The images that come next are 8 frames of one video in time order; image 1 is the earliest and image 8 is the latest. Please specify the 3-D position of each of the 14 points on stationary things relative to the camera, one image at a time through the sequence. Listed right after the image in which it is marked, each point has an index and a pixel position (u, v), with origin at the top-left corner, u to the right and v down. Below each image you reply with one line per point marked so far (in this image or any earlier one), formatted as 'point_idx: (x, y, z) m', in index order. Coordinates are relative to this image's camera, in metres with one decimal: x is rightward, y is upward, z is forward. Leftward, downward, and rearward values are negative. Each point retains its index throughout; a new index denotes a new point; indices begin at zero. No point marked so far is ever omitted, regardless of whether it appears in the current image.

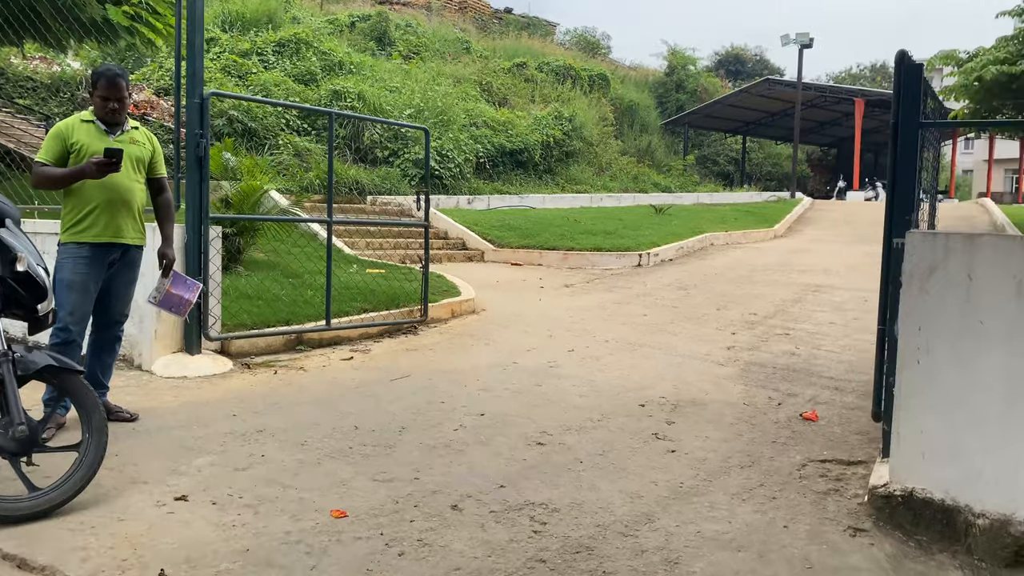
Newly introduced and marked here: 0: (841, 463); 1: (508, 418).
0: (+1.7, -0.9, +4.4) m
1: (0.0, -0.8, +5.0) m
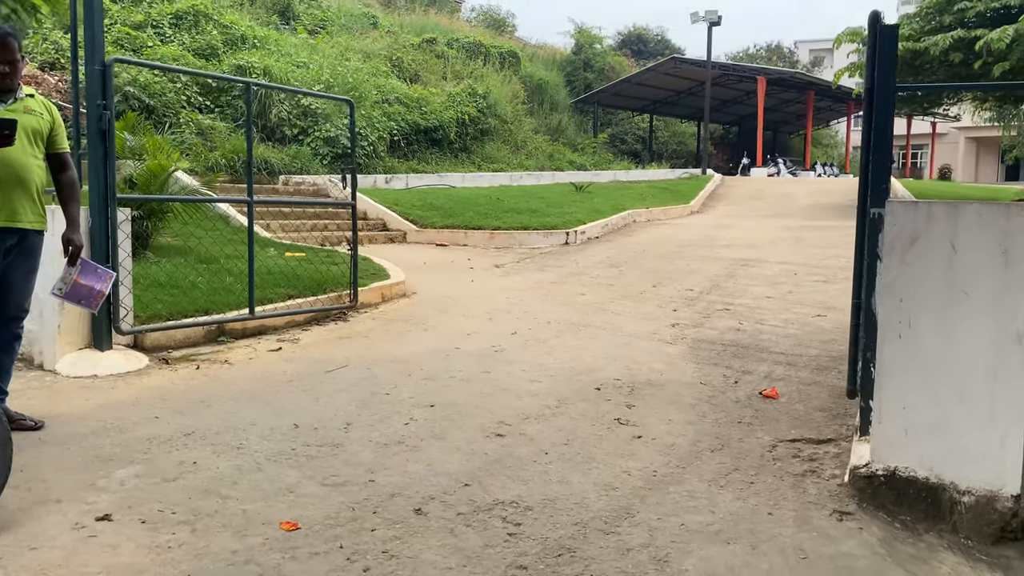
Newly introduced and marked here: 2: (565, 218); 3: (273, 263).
0: (+1.5, -0.8, +4.3) m
1: (-0.3, -0.7, +4.7) m
2: (+0.8, +1.1, +12.9) m
3: (-2.3, +0.2, +8.0) m
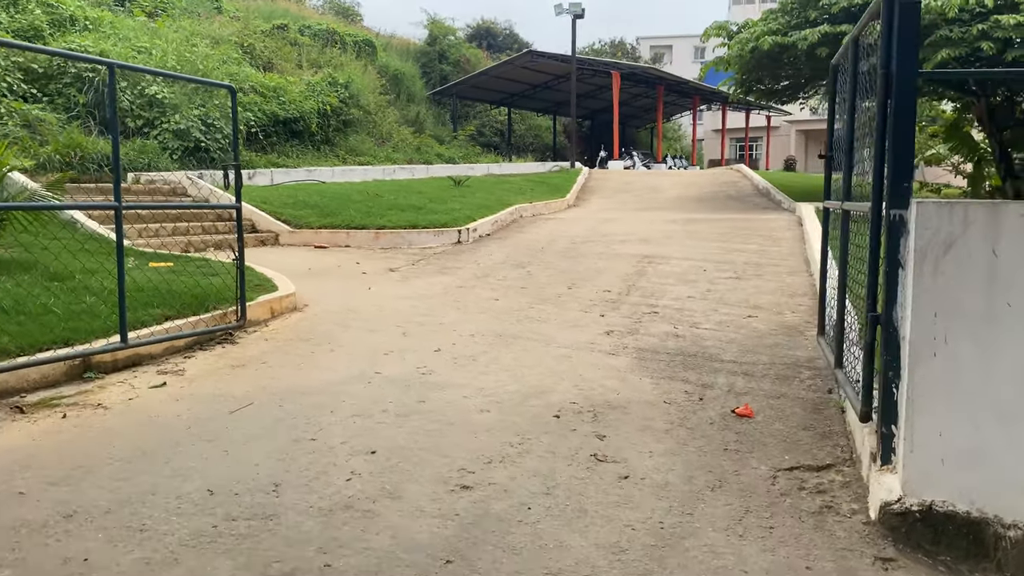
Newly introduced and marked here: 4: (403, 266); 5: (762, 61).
0: (+1.4, -0.8, +3.8) m
1: (-0.5, -0.8, +3.9) m
2: (-0.8, +1.1, +12.2) m
3: (-3.0, +0.1, +6.9) m
4: (-1.2, +0.2, +9.4) m
5: (+4.8, +4.4, +16.5) m
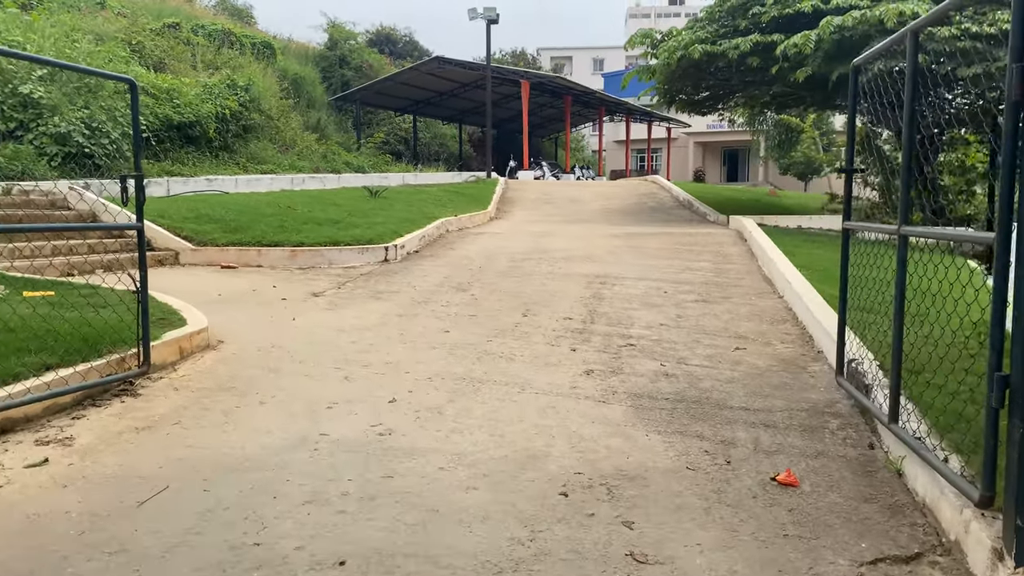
0: (+1.4, -1.0, +3.1) m
1: (-0.4, -1.0, +2.9) m
2: (-1.8, +0.8, +11.2) m
3: (-3.3, -0.2, +5.6) m
4: (-1.8, 0.0, +8.3) m
5: (+3.3, +4.1, +16.1) m
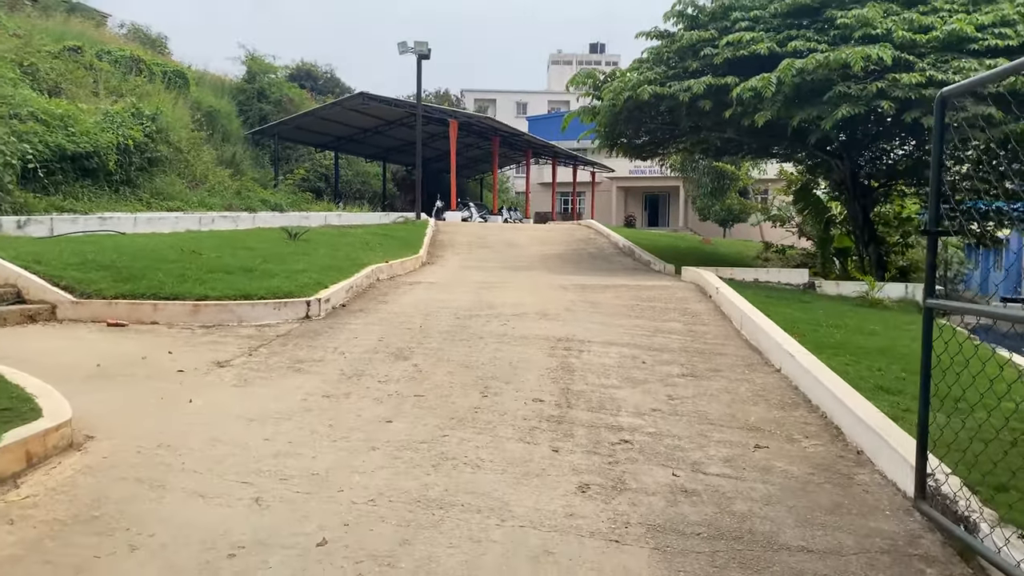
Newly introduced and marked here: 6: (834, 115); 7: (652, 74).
0: (+1.5, -1.3, +1.9) m
1: (-0.3, -1.3, +1.6) m
2: (-2.4, +0.1, +9.7) m
3: (-3.4, -0.6, +3.9) m
4: (-2.2, -0.6, +6.8) m
5: (+2.2, +3.2, +15.3) m
6: (+4.4, +2.3, +11.5) m
7: (+2.4, +3.6, +14.3) m
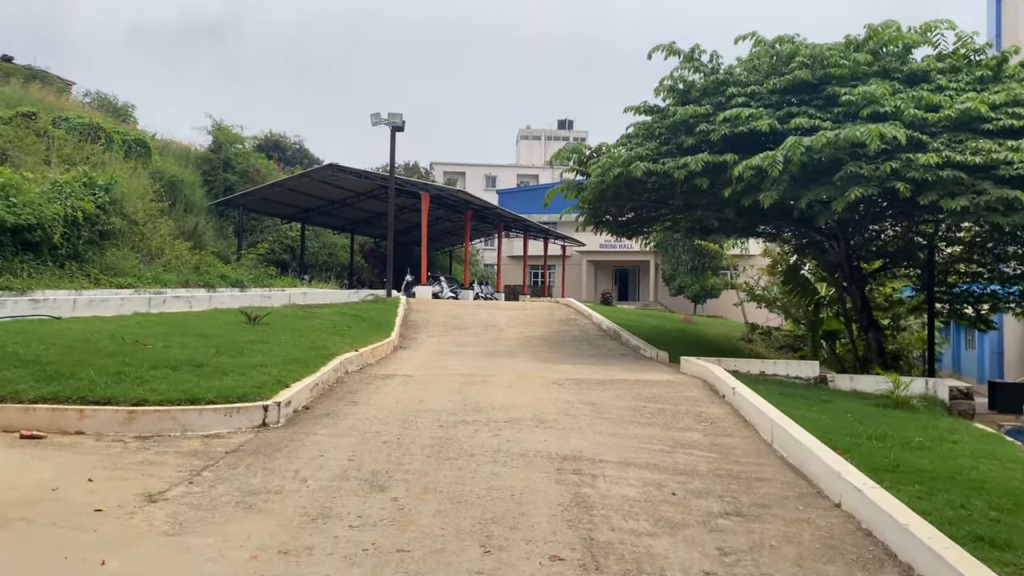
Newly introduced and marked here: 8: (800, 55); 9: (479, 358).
0: (+1.7, -1.7, +0.7) m
1: (-0.1, -1.6, +0.3) m
2: (-2.5, -0.9, +8.4) m
3: (-3.3, -1.0, +2.6) m
4: (-2.2, -1.3, +5.5) m
5: (+1.8, +1.7, +14.4) m
6: (+4.2, +1.2, +10.7) m
7: (+2.1, +2.2, +13.5) m
8: (+4.5, +3.6, +13.3) m
9: (-0.5, -1.1, +13.7) m
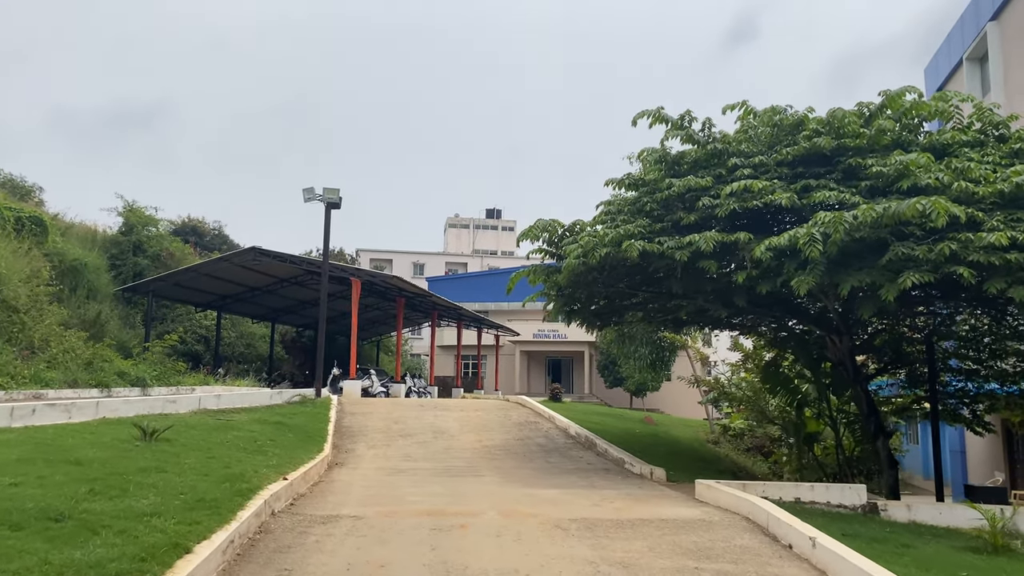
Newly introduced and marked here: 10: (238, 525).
0: (+2.4, -1.7, -1.7) m
1: (+0.7, -1.5, -2.2) m
2: (-2.5, -1.7, +5.7) m
3: (-2.7, -1.2, -0.1) m
4: (-1.9, -1.8, +2.8) m
5: (+1.3, +0.2, +12.3) m
6: (+4.0, +0.1, +8.8) m
7: (+1.7, +0.8, +11.5) m
8: (+4.1, +2.3, +11.6) m
9: (-1.0, -2.5, +11.1) m
10: (-2.1, -1.8, +6.5) m
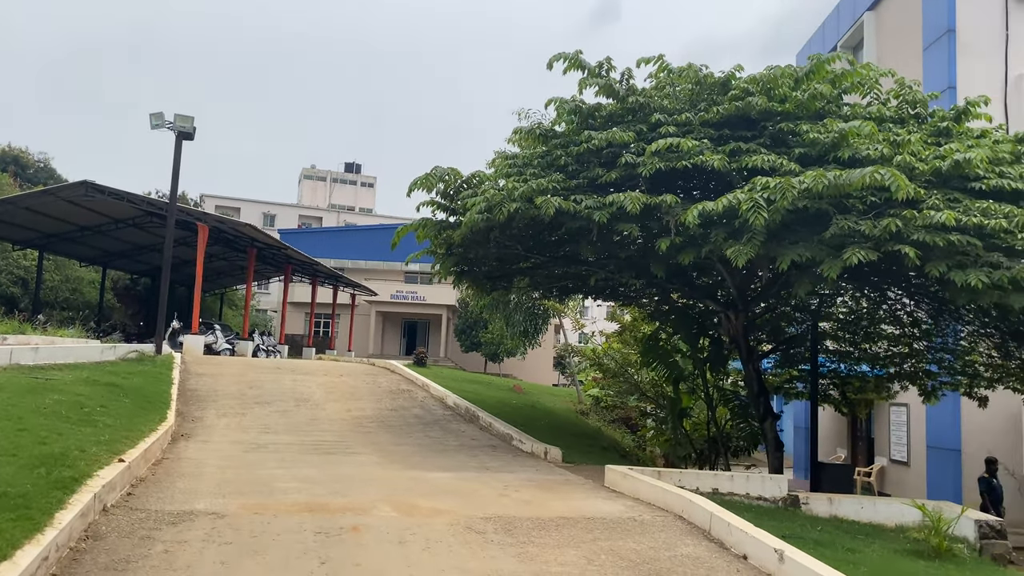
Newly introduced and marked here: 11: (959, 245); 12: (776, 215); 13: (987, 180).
0: (+3.3, -1.9, -2.5) m
1: (+1.6, -1.7, -3.3) m
2: (-2.8, -1.3, +3.9) m
3: (-2.0, -1.1, -1.9) m
4: (-1.7, -1.6, +1.2) m
5: (-0.1, +0.7, +11.0) m
6: (+3.1, +0.3, +8.0) m
7: (+0.4, +1.3, +10.2) m
8: (+2.9, +2.6, +10.8) m
9: (-2.3, -1.9, +9.5) m
10: (-2.6, -1.4, +4.8) m
11: (+4.4, +0.4, +8.3) m
12: (+2.5, +0.7, +8.3) m
13: (+5.2, +1.2, +9.2) m
